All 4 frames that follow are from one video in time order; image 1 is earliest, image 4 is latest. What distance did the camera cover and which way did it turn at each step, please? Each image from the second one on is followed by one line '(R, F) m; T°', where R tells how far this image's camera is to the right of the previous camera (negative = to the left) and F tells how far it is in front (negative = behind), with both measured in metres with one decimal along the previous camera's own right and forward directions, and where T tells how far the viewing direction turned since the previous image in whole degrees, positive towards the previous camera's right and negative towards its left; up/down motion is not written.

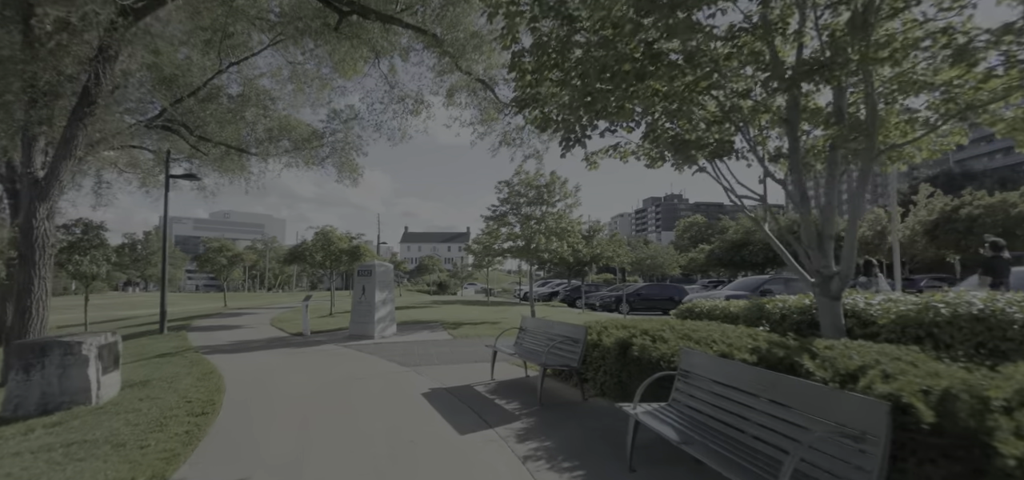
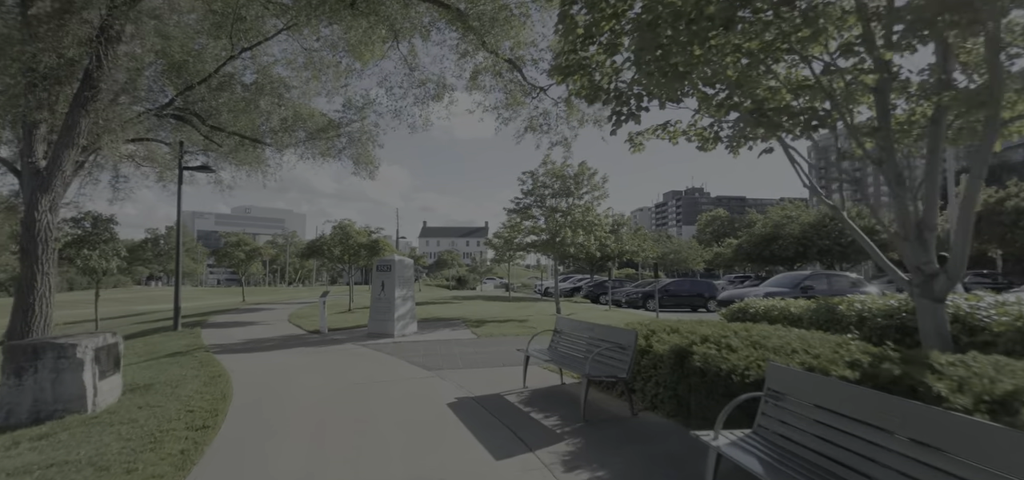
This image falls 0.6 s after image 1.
(-0.2, +0.7) m; -2°
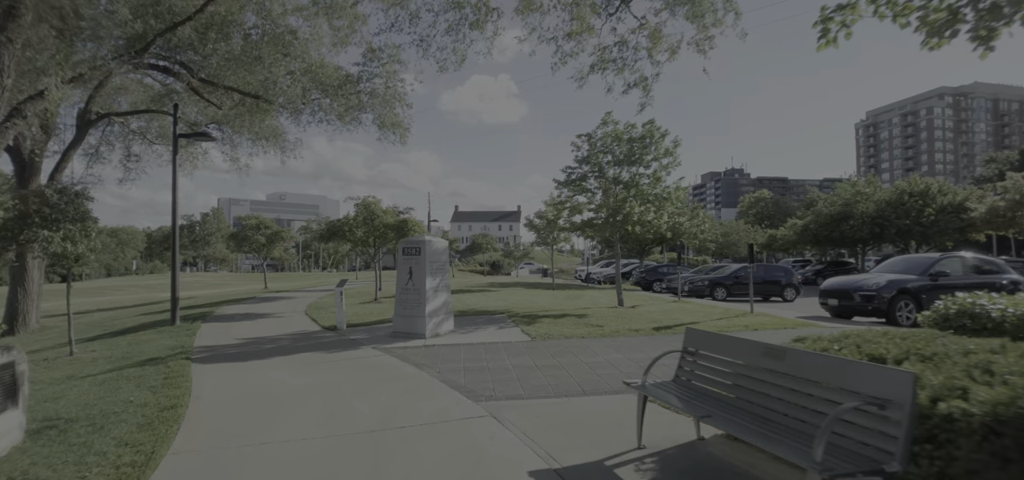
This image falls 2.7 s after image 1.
(-0.6, +2.5) m; -4°
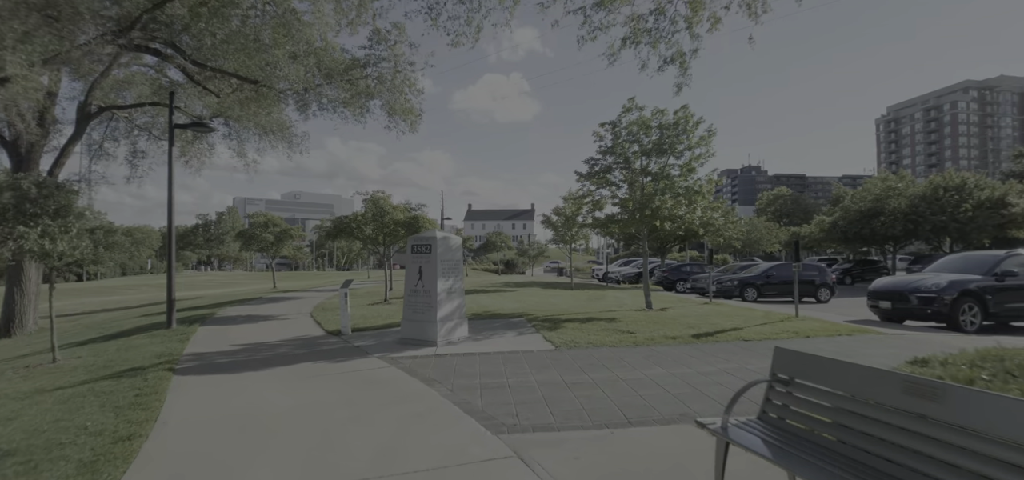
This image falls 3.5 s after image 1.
(-0.1, +0.9) m; -2°
